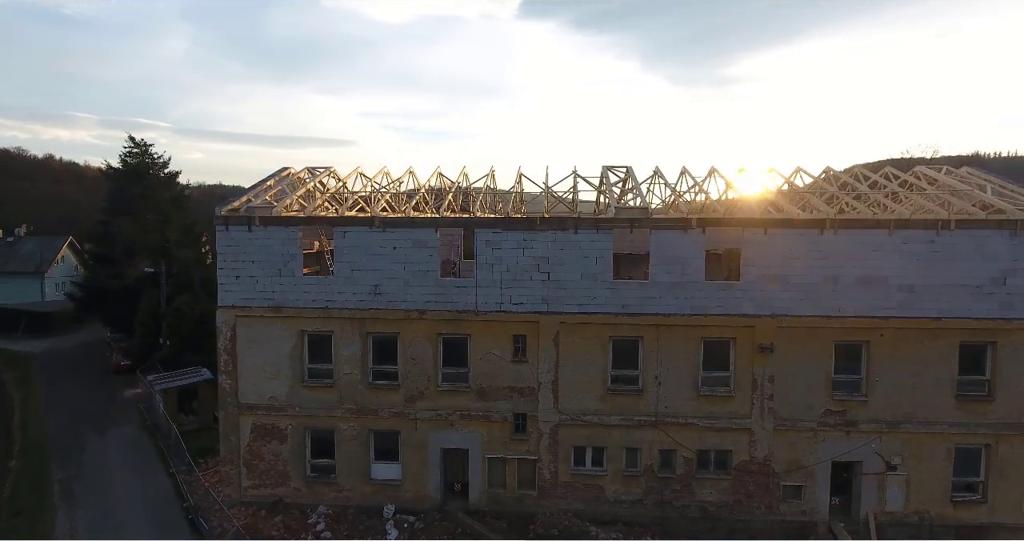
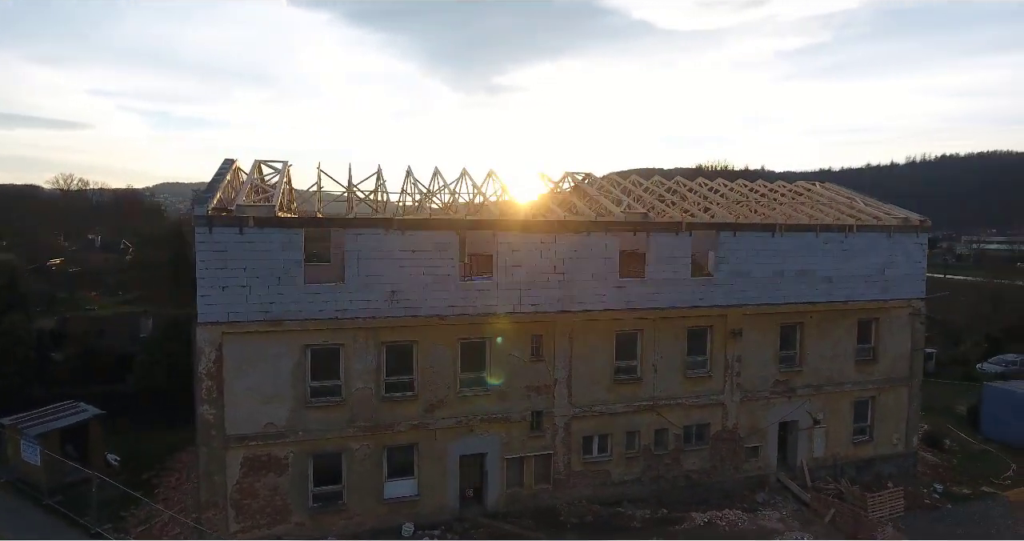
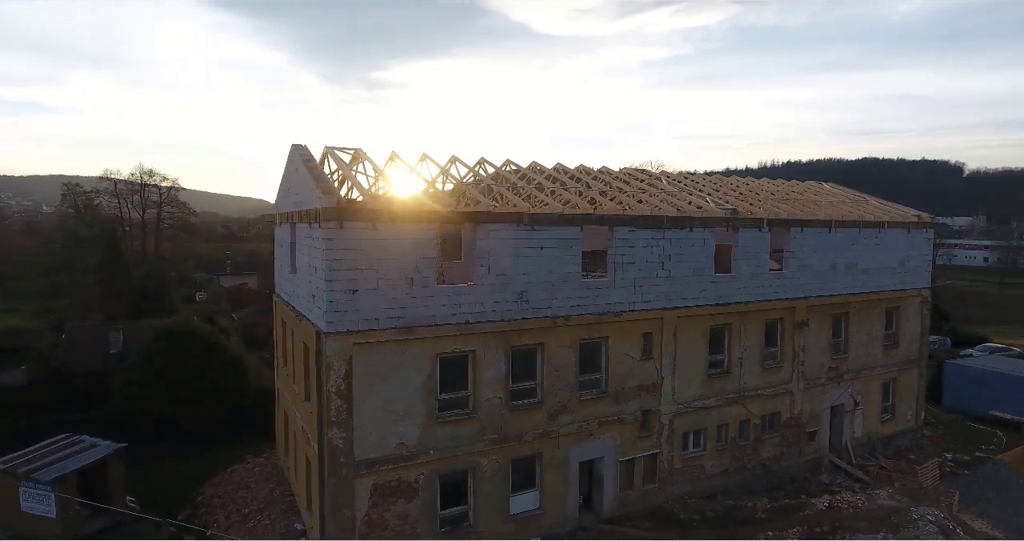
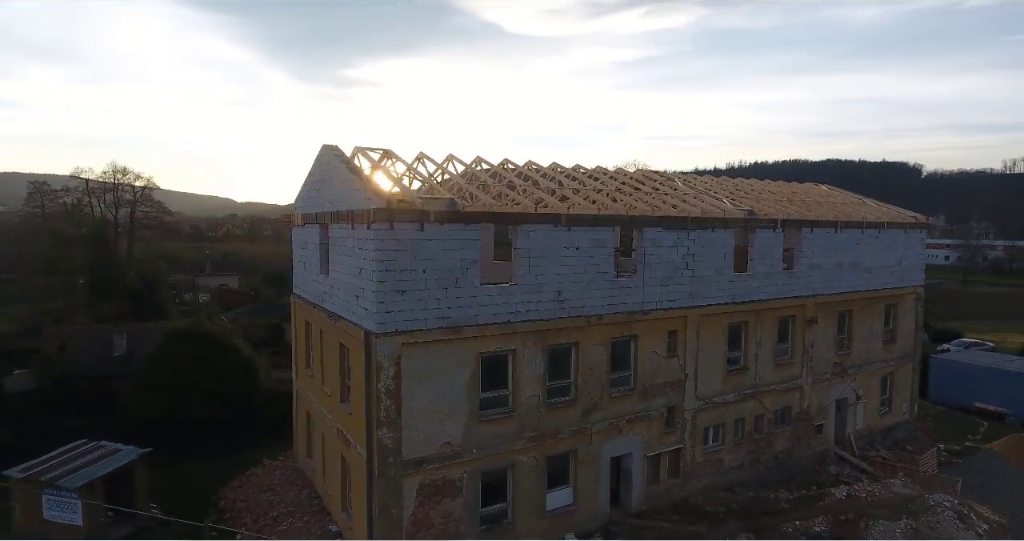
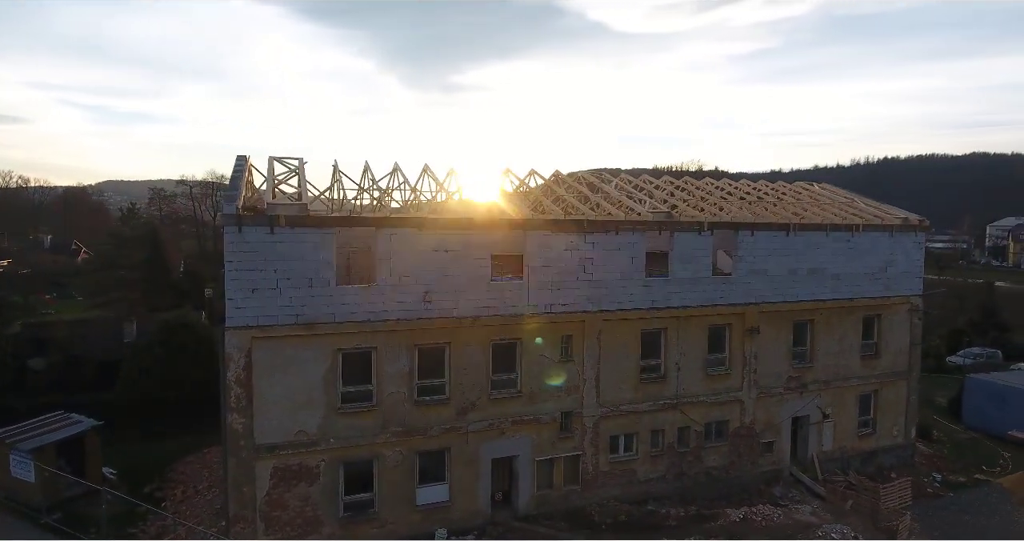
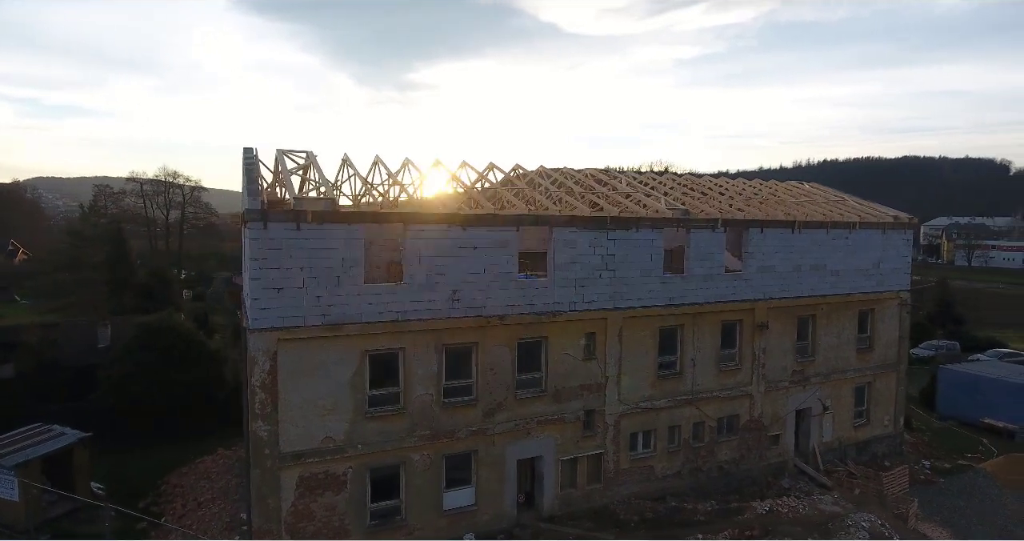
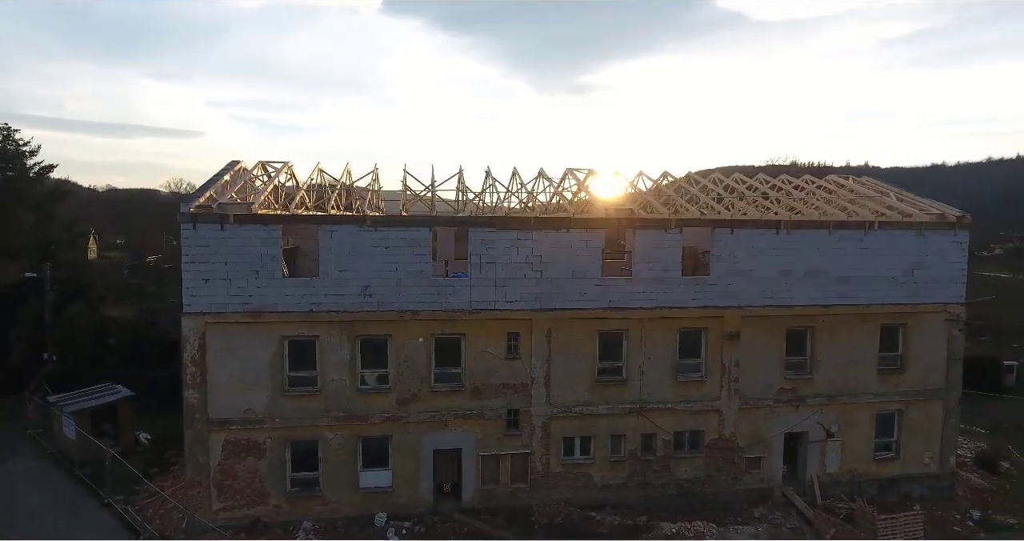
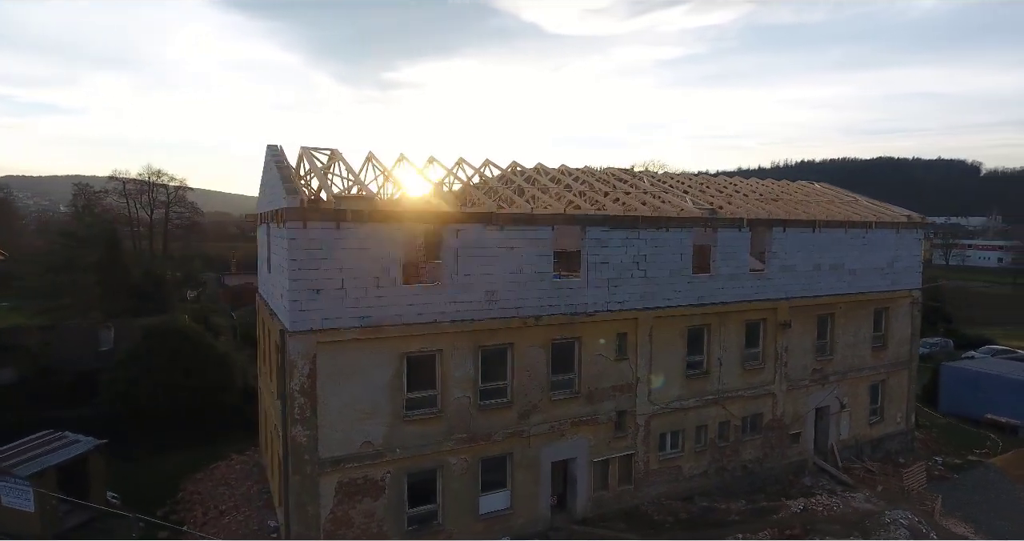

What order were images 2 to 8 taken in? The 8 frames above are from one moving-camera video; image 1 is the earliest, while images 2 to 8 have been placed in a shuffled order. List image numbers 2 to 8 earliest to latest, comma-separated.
7, 2, 5, 6, 8, 3, 4
